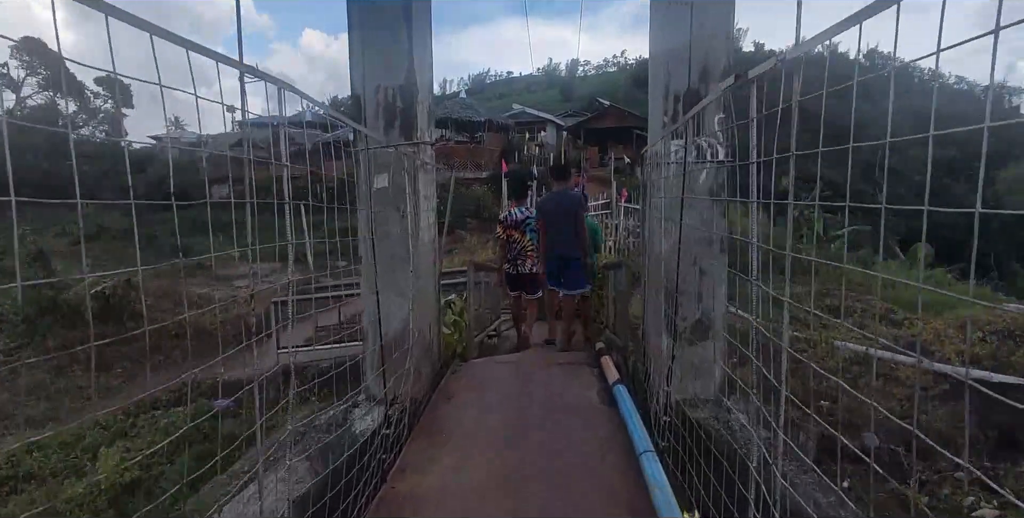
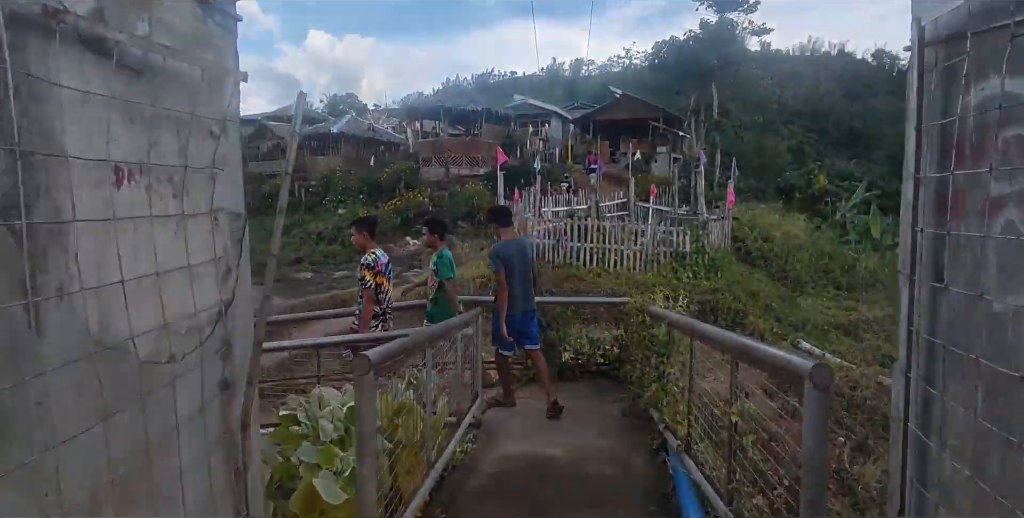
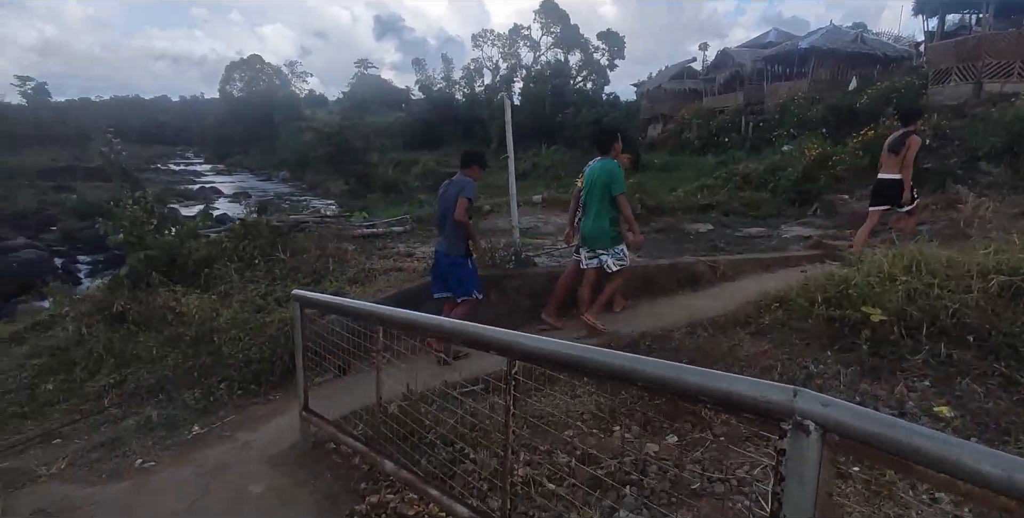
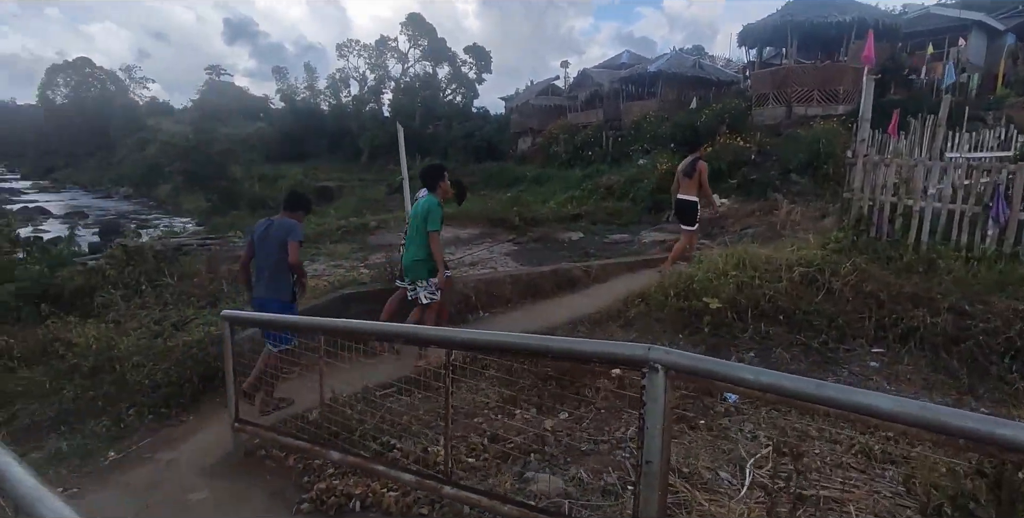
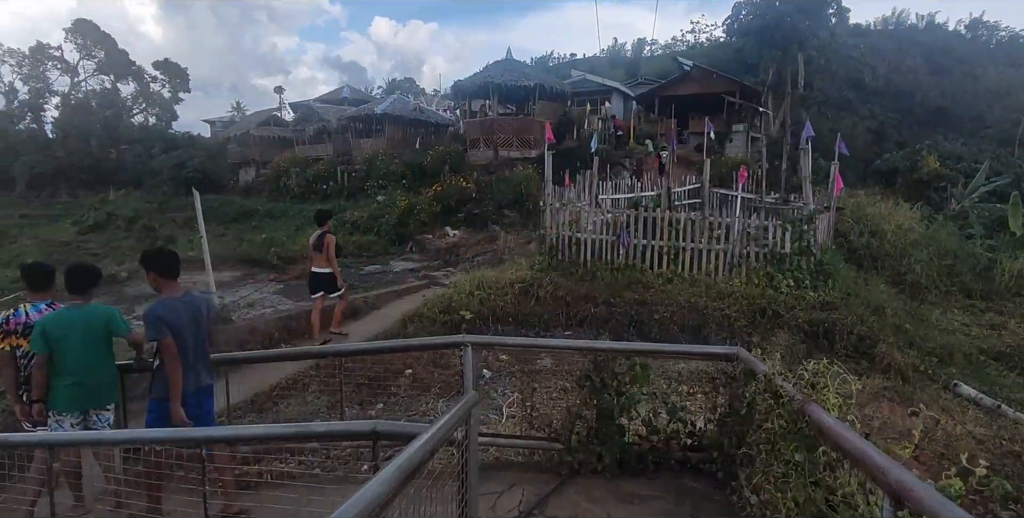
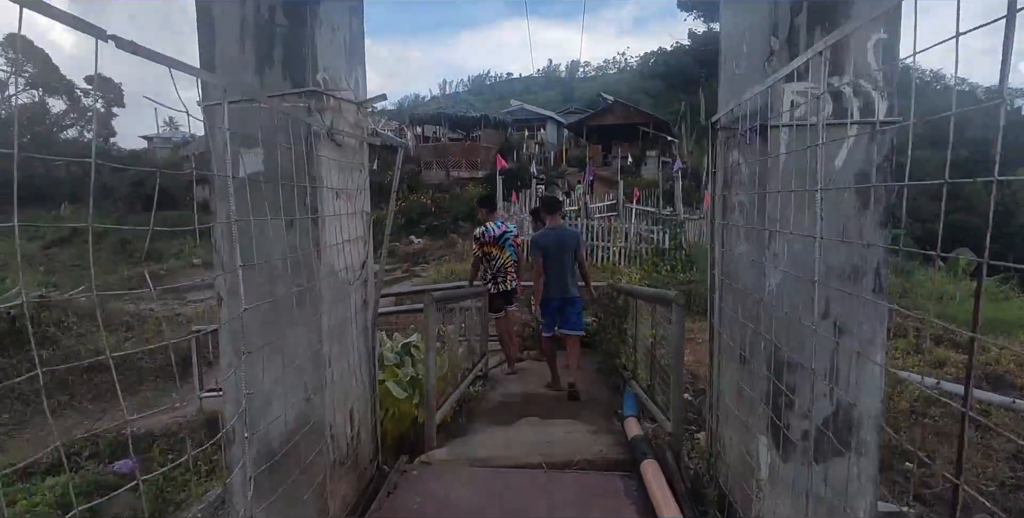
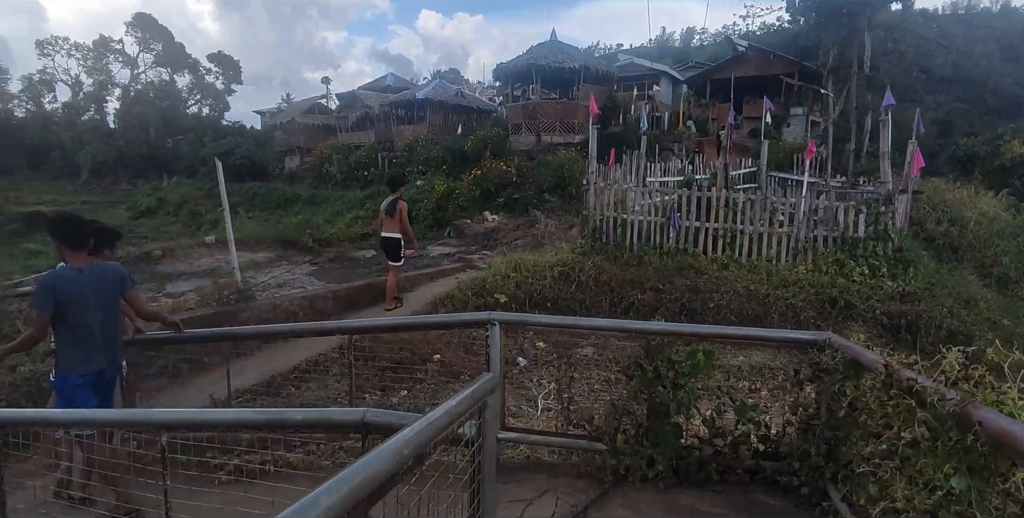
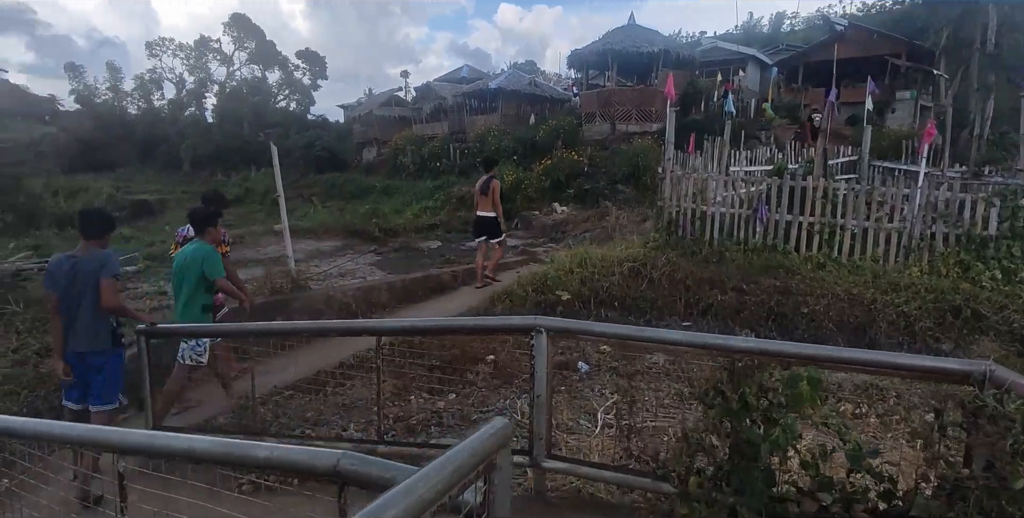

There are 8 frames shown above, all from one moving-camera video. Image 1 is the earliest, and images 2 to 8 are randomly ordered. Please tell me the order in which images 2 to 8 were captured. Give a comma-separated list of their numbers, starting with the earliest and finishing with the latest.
6, 2, 5, 7, 8, 4, 3
